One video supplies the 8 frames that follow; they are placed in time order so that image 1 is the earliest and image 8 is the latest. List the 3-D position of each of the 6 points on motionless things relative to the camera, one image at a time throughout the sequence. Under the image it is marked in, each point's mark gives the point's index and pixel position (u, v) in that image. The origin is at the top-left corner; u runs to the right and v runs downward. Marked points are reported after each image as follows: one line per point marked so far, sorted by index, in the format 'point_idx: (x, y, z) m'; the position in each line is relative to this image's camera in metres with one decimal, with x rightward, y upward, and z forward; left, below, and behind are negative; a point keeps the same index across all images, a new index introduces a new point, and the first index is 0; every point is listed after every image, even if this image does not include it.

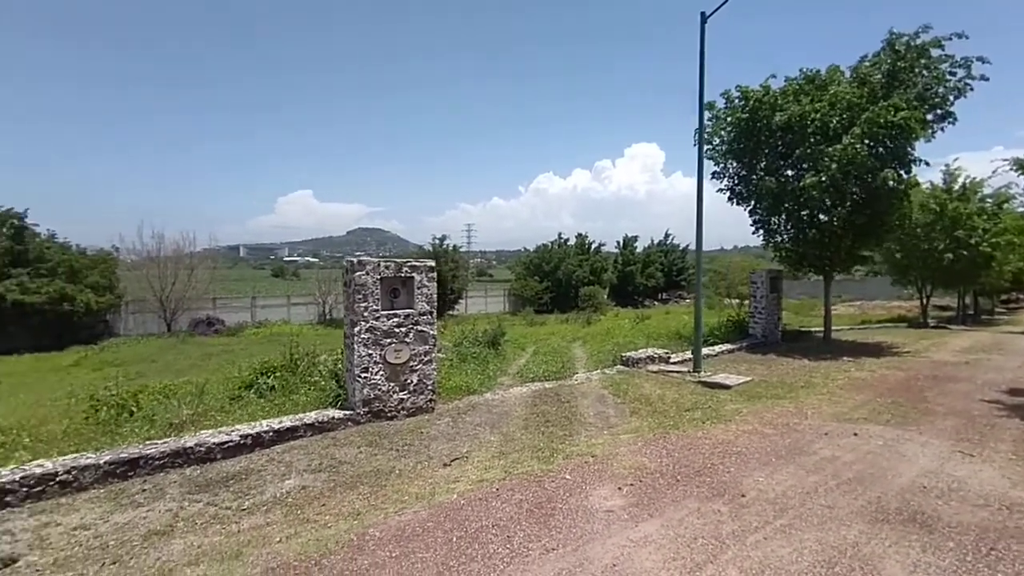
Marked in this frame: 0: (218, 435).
0: (-2.6, -1.3, +5.7) m
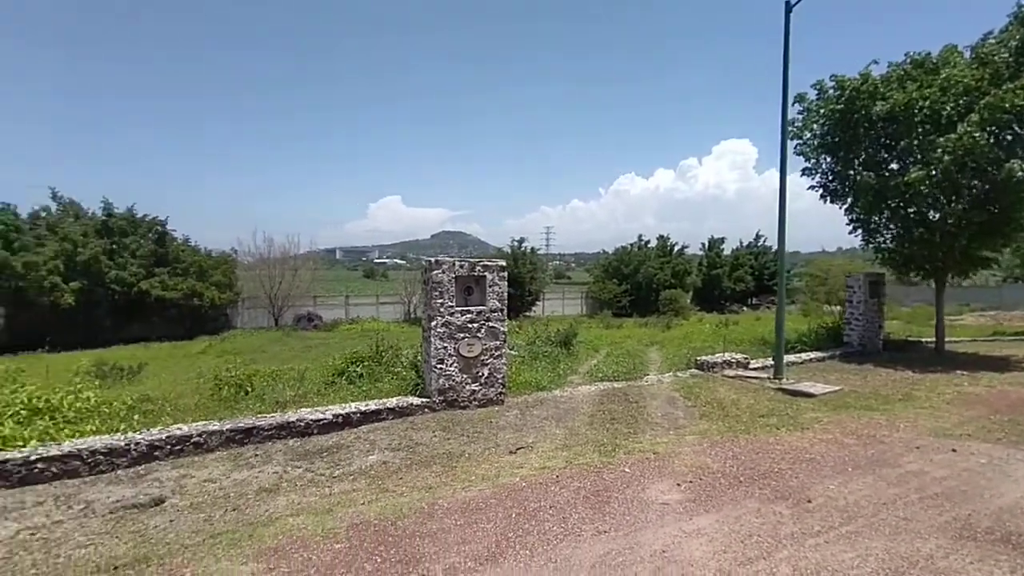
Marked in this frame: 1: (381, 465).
0: (-2.0, -1.3, +6.5) m
1: (-1.1, -1.5, +5.3) m
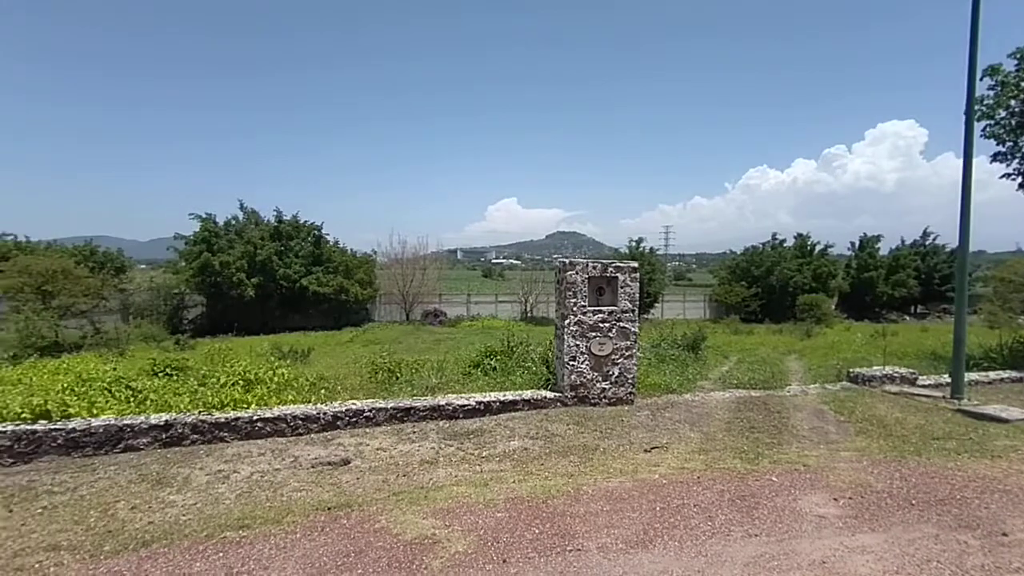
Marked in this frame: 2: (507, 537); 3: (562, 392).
0: (-0.5, -1.2, +7.0) m
1: (+0.1, -1.5, +5.7) m
2: (0.0, -1.4, +3.6) m
3: (+0.6, -1.1, +7.0) m
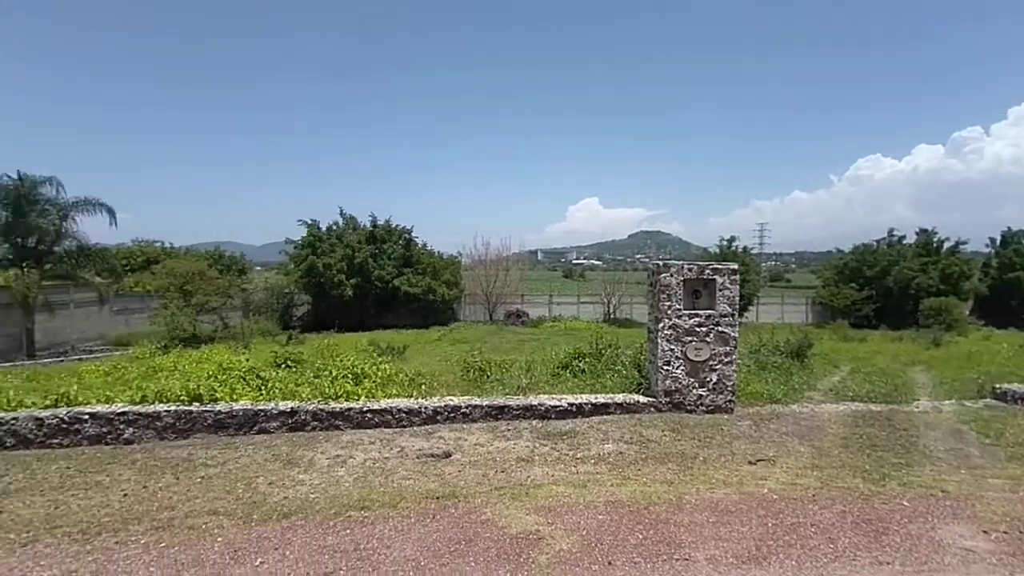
0: (+0.5, -1.2, +7.0) m
1: (+0.9, -1.5, +5.6) m
2: (+0.6, -1.4, +3.6) m
3: (+1.6, -1.2, +6.8) m
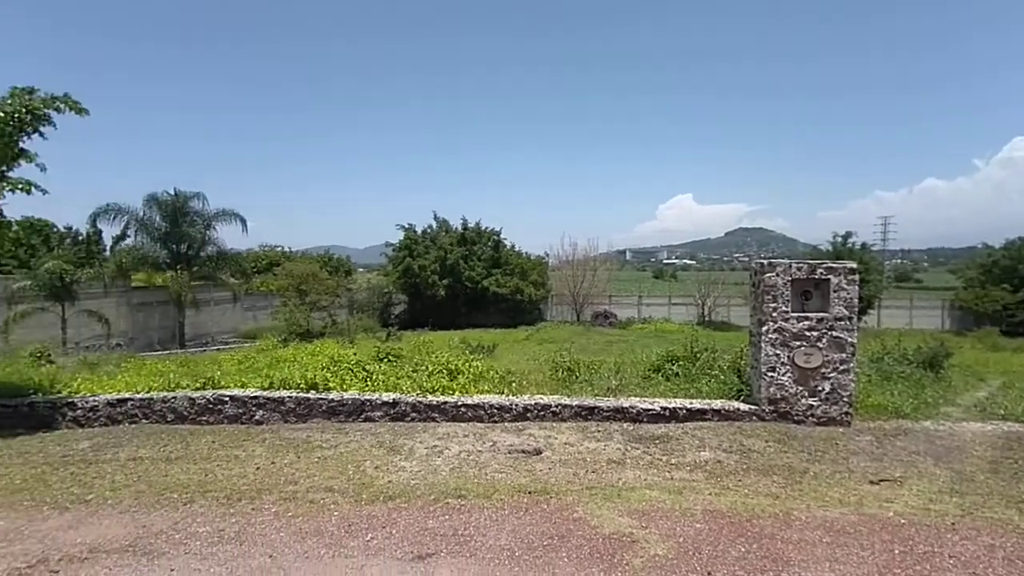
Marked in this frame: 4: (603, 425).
0: (+1.4, -1.2, +6.7) m
1: (+1.7, -1.5, +5.3) m
2: (+1.0, -1.4, +3.3) m
3: (+2.5, -1.2, +6.4) m
4: (+1.0, -1.4, +6.6) m
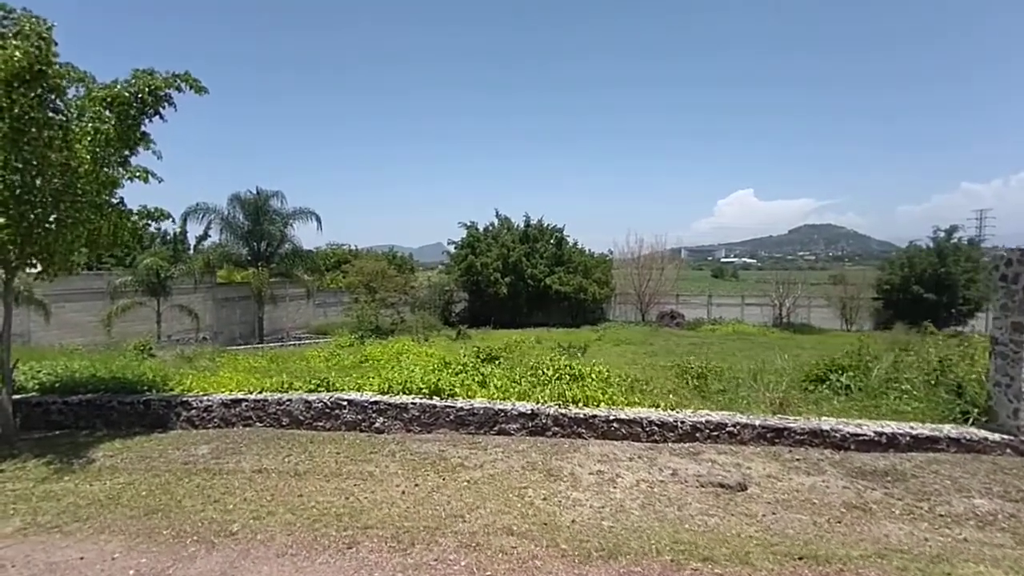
0: (+2.9, -1.2, +5.3) m
1: (+3.0, -1.4, +3.9) m
2: (+2.2, -1.3, +2.0) m
3: (+3.9, -1.1, +4.9) m
4: (+2.4, -1.4, +5.3) m
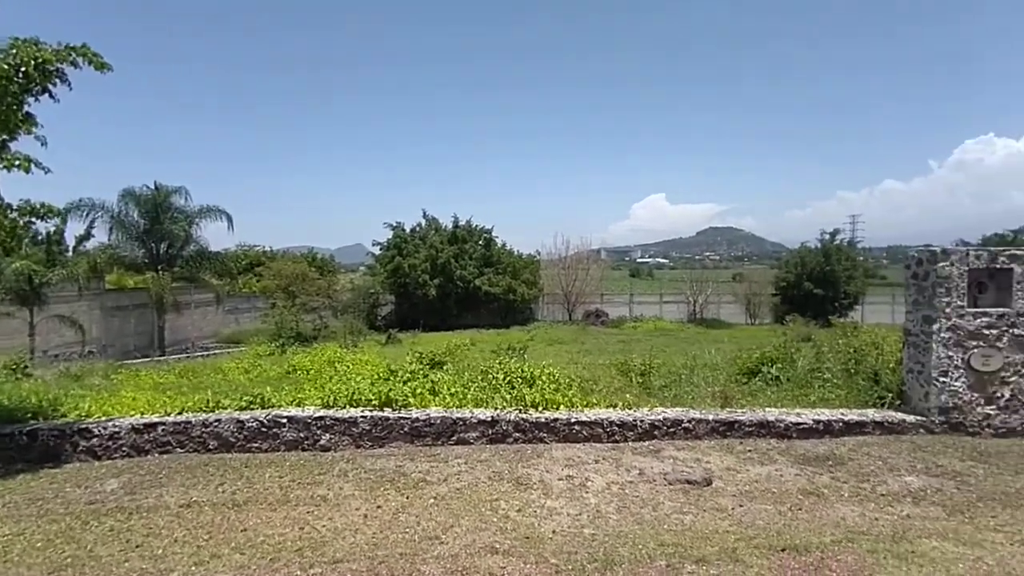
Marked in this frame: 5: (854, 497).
0: (+2.6, -1.2, +5.7) m
1: (+2.9, -1.4, +4.3) m
2: (+2.3, -1.3, +2.3) m
3: (+3.7, -1.1, +5.4) m
4: (+2.1, -1.4, +5.6) m
5: (+2.3, -1.4, +4.3) m
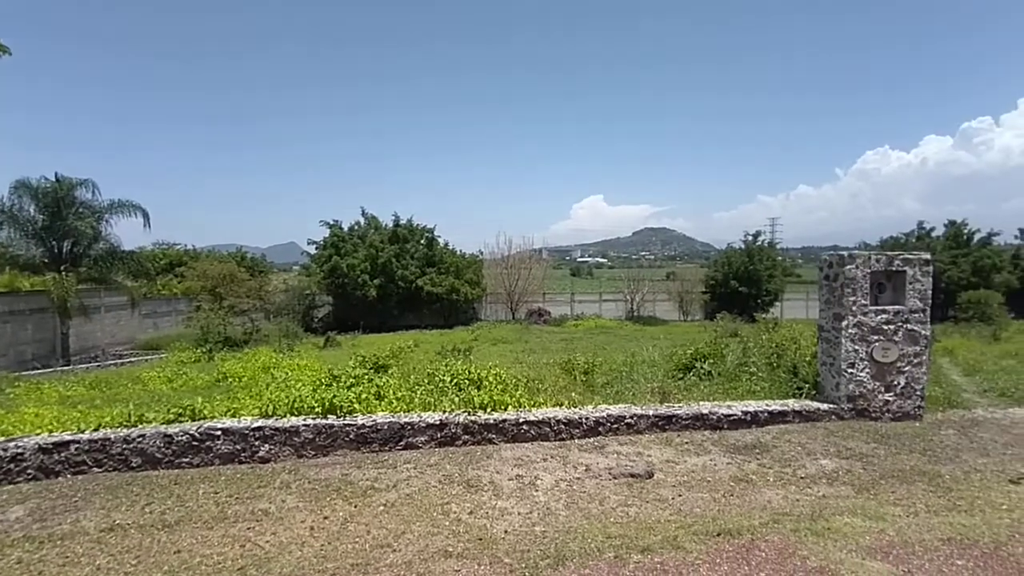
0: (+2.1, -1.2, +6.2) m
1: (+2.6, -1.4, +4.8) m
2: (+2.2, -1.4, +2.7) m
3: (+3.2, -1.1, +6.0) m
4: (+1.7, -1.4, +6.0) m
5: (+2.0, -1.4, +4.7) m
